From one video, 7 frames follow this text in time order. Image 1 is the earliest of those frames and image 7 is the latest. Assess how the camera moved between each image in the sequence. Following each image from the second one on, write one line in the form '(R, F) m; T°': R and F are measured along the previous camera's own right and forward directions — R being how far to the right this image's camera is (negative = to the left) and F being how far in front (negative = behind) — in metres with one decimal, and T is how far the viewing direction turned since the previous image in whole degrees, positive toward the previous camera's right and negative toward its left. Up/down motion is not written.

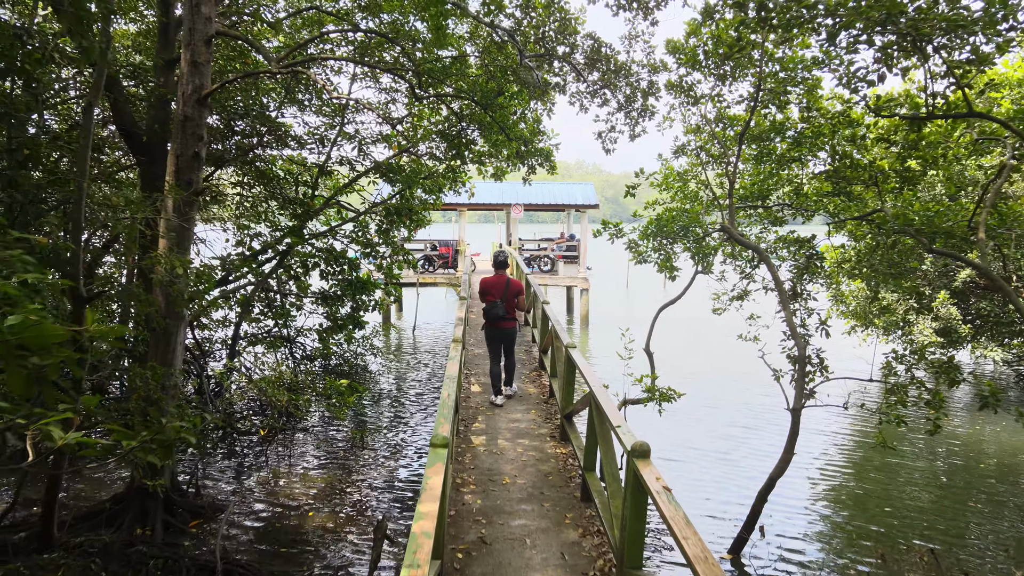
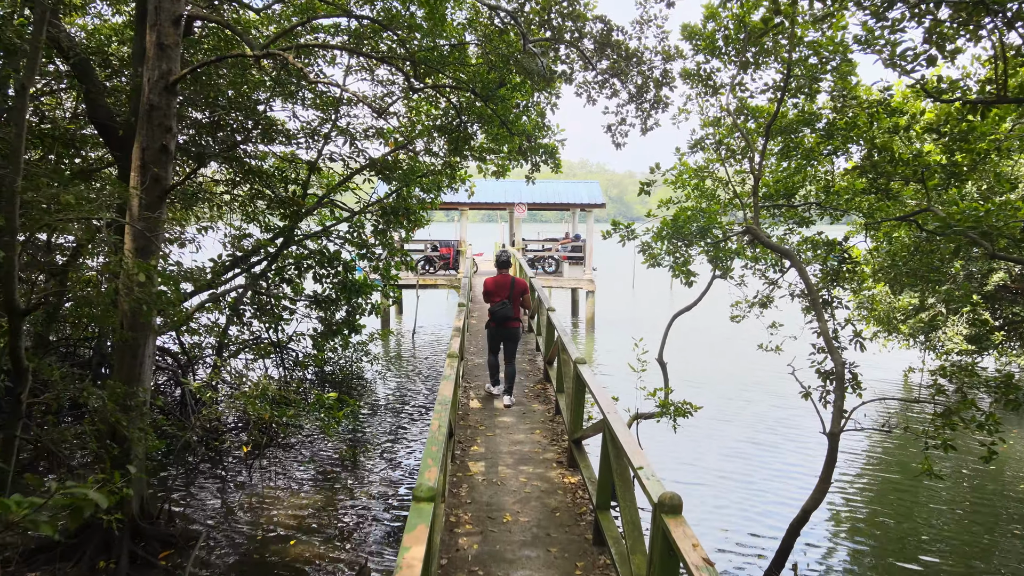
(0.0, +0.6) m; 0°
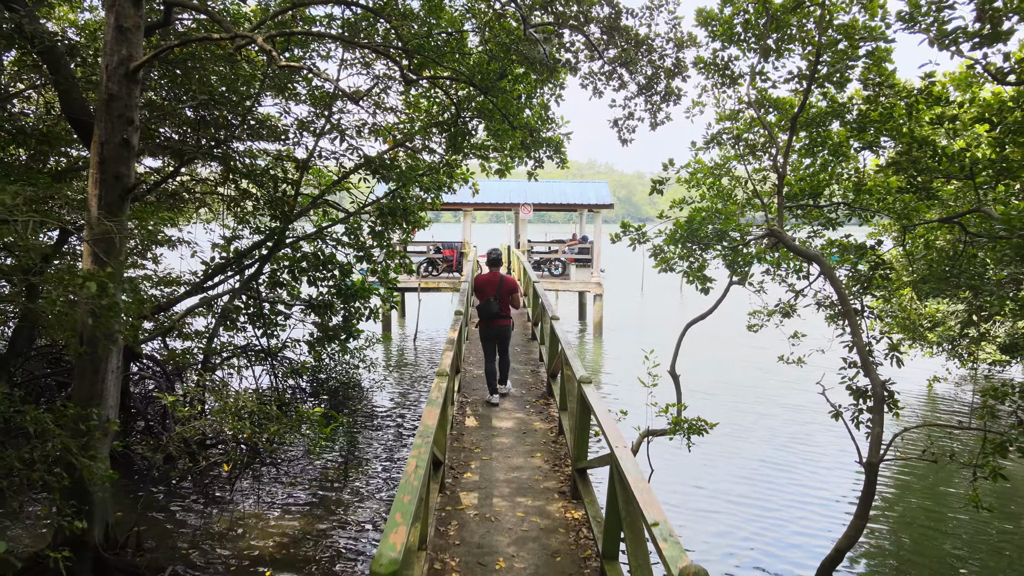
(+0.1, +0.5) m; -1°
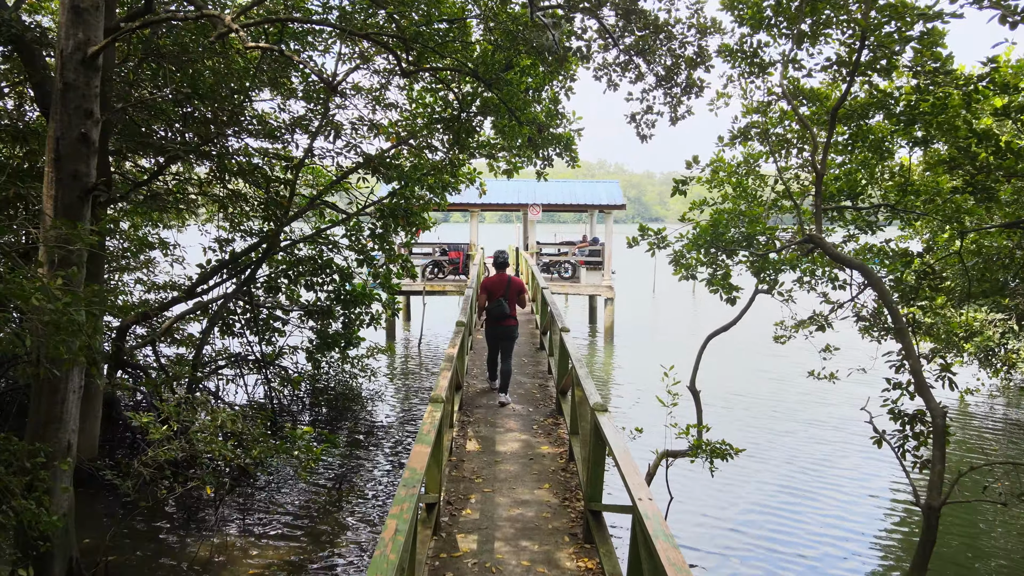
(0.0, +0.5) m; -1°
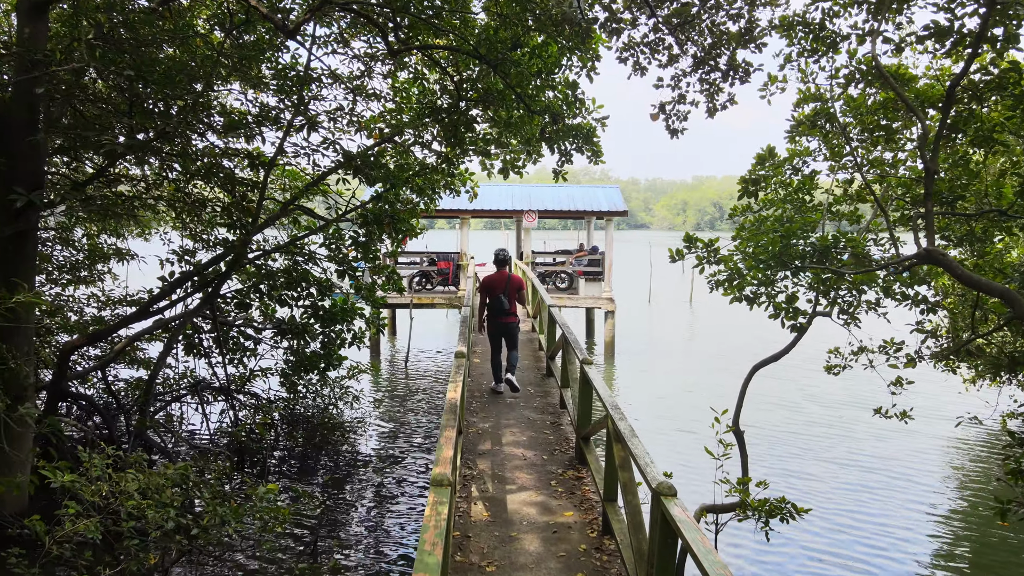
(-0.2, +1.0) m; +1°
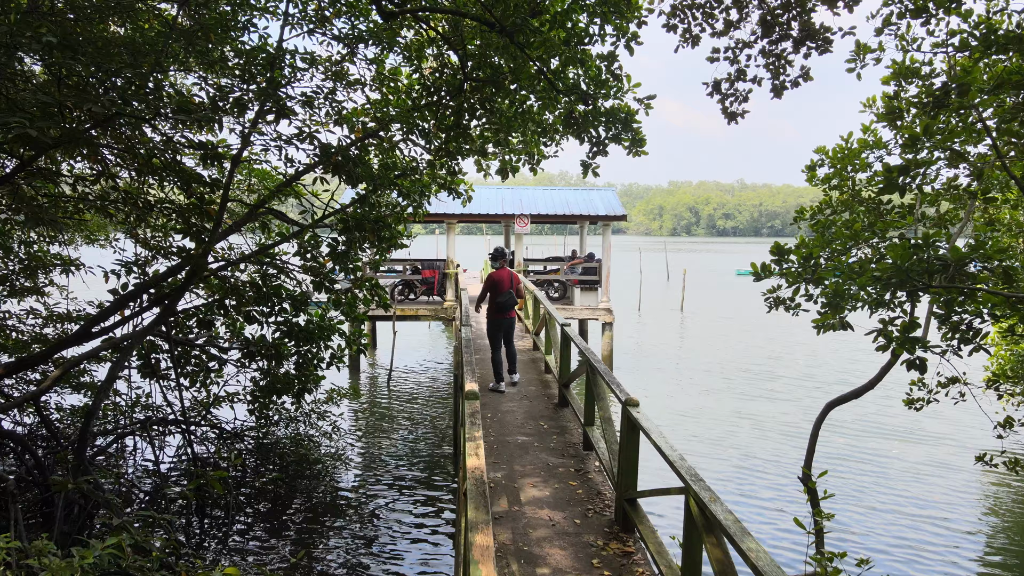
(-0.3, +1.0) m; +2°
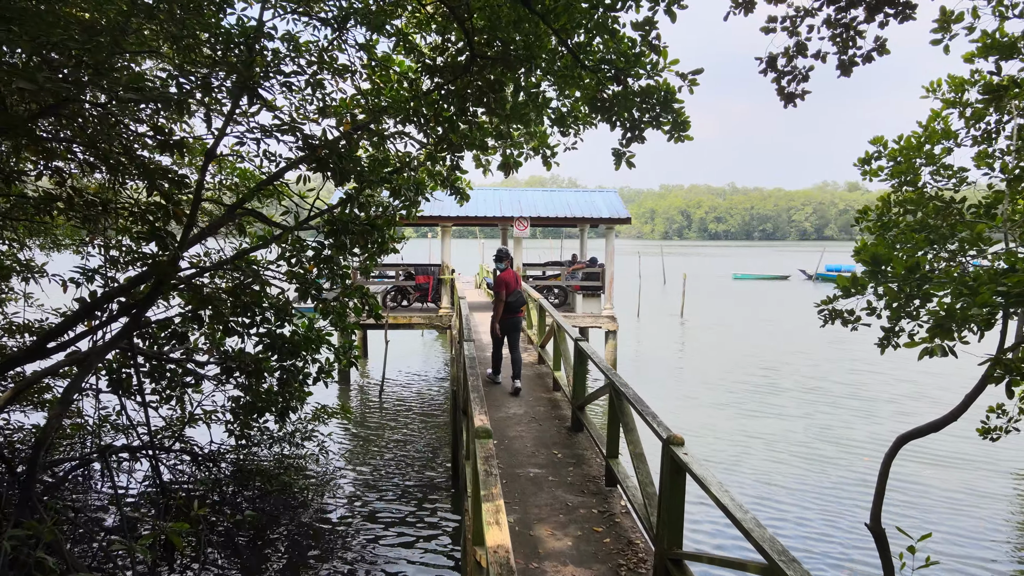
(-0.1, +0.7) m; +1°
